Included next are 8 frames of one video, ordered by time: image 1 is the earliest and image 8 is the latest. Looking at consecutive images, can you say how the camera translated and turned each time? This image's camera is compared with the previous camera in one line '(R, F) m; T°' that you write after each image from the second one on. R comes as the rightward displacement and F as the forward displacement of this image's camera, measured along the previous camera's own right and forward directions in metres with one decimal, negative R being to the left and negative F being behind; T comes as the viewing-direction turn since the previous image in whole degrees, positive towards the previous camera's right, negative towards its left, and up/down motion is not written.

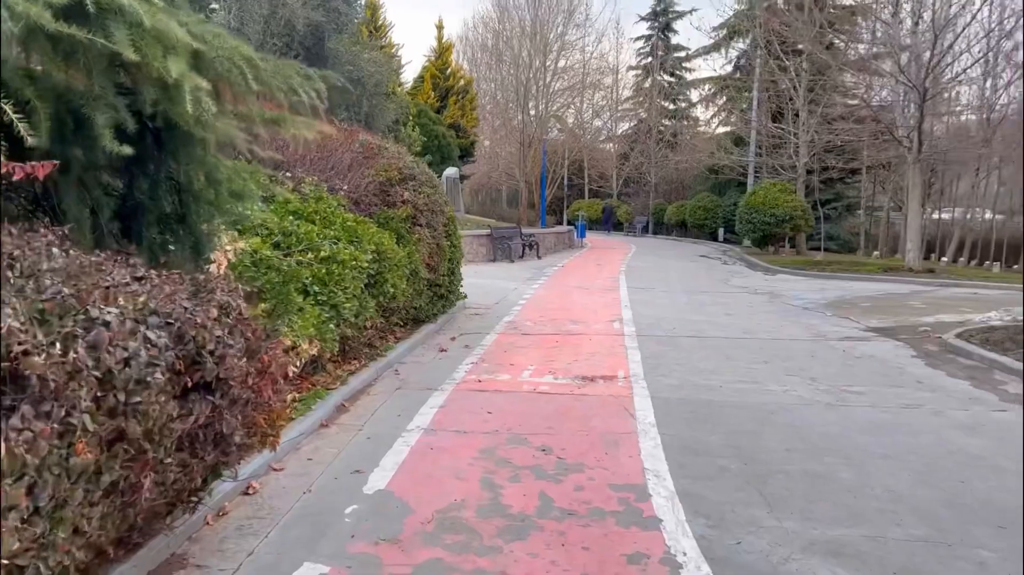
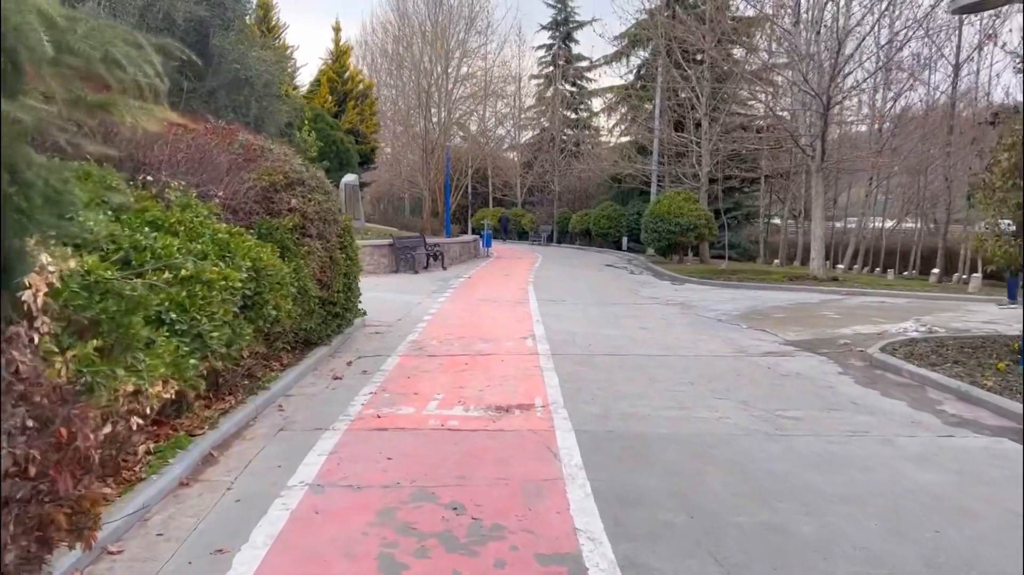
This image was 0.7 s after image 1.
(0.0, +0.9) m; +7°
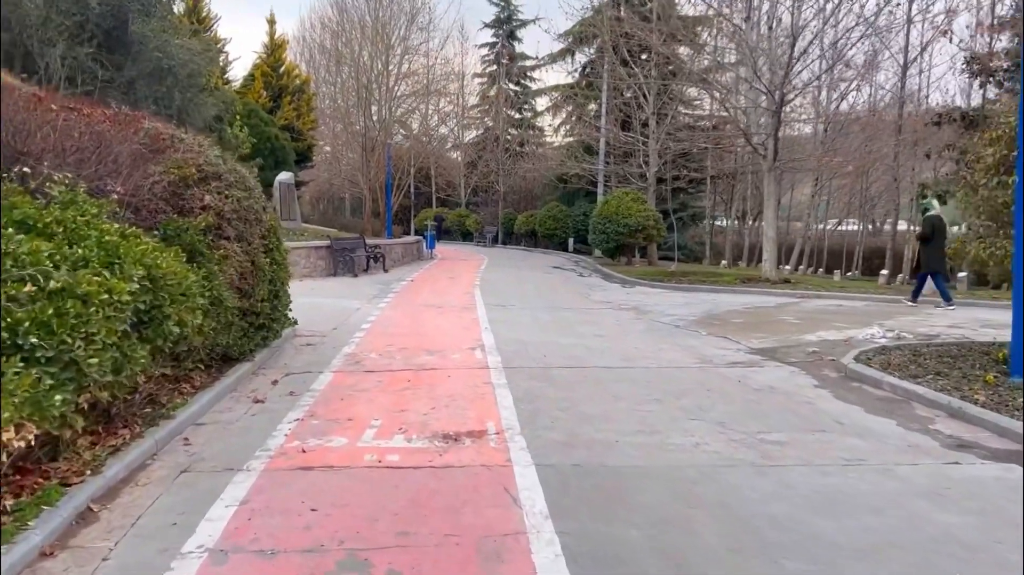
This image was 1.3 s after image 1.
(0.0, +0.9) m; +4°
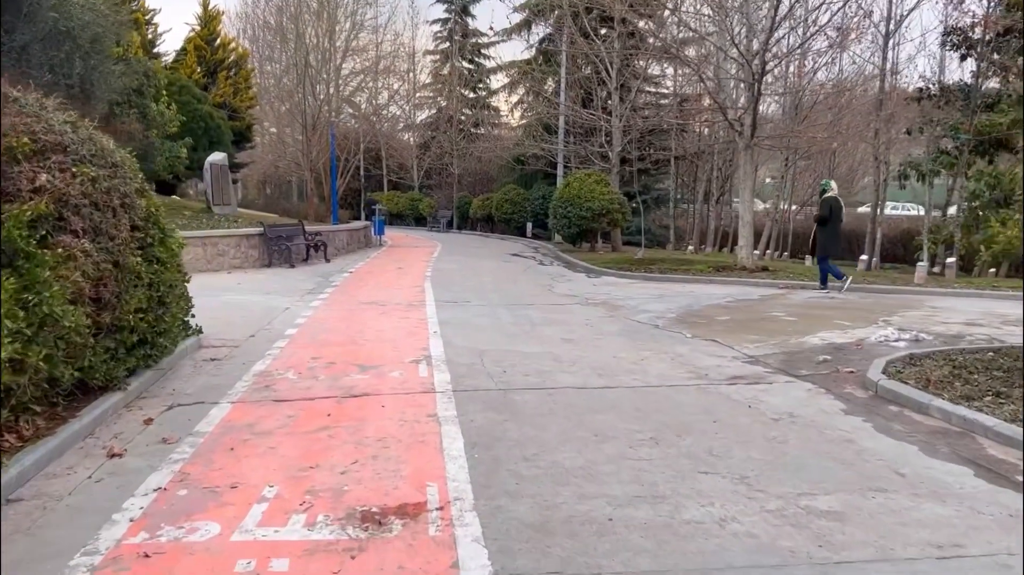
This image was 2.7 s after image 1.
(+0.1, +1.8) m; +3°
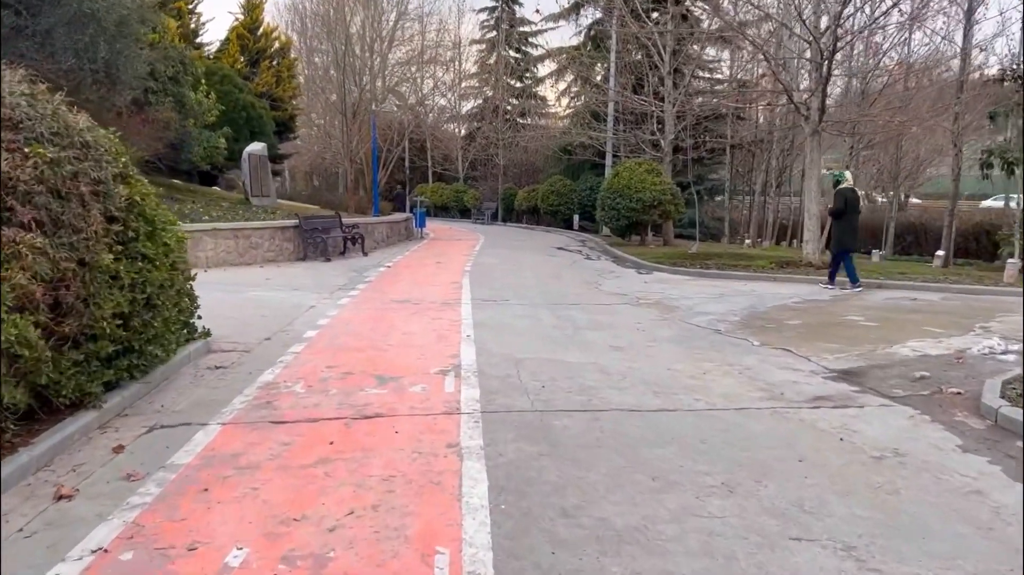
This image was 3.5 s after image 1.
(+0.1, +1.1) m; -3°
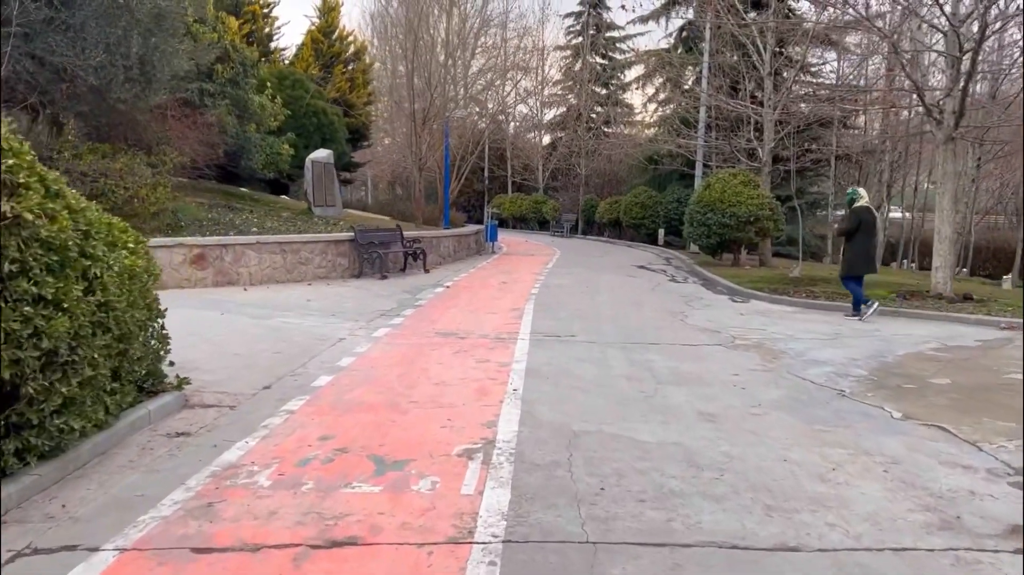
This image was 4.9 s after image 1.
(+0.2, +2.0) m; -6°
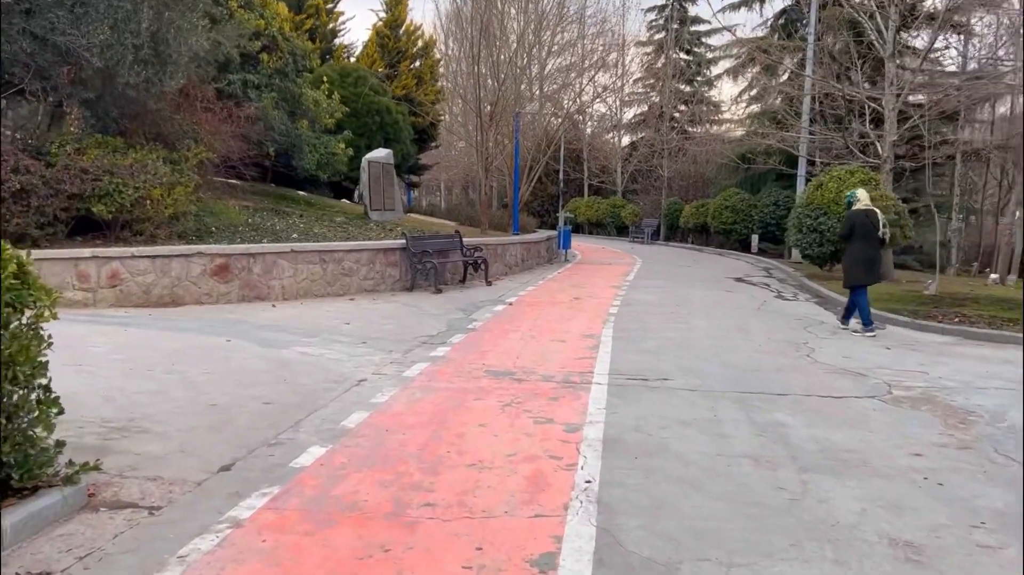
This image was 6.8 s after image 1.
(0.0, +2.4) m; -5°
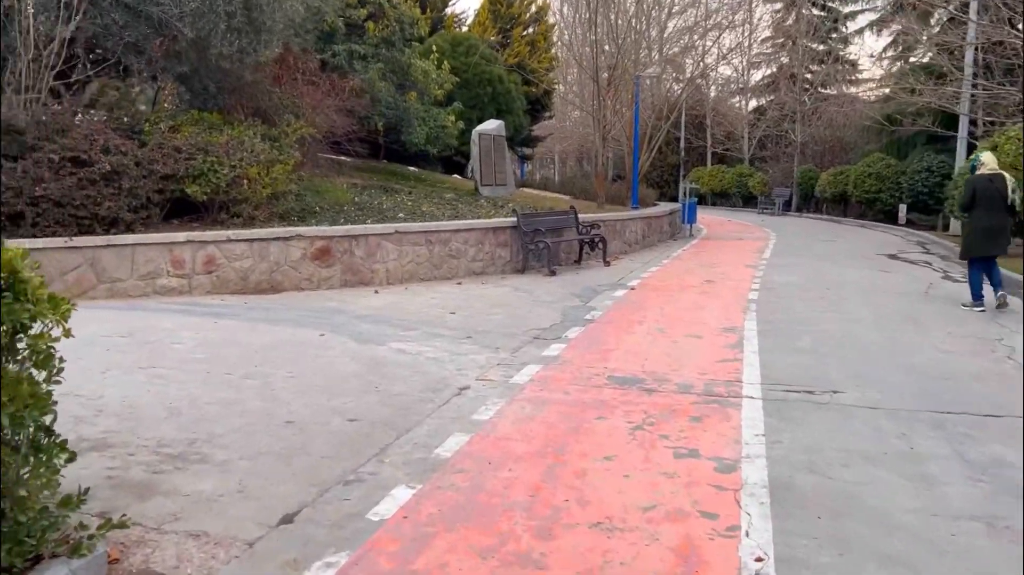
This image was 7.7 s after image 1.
(-0.1, +1.2) m; -8°
